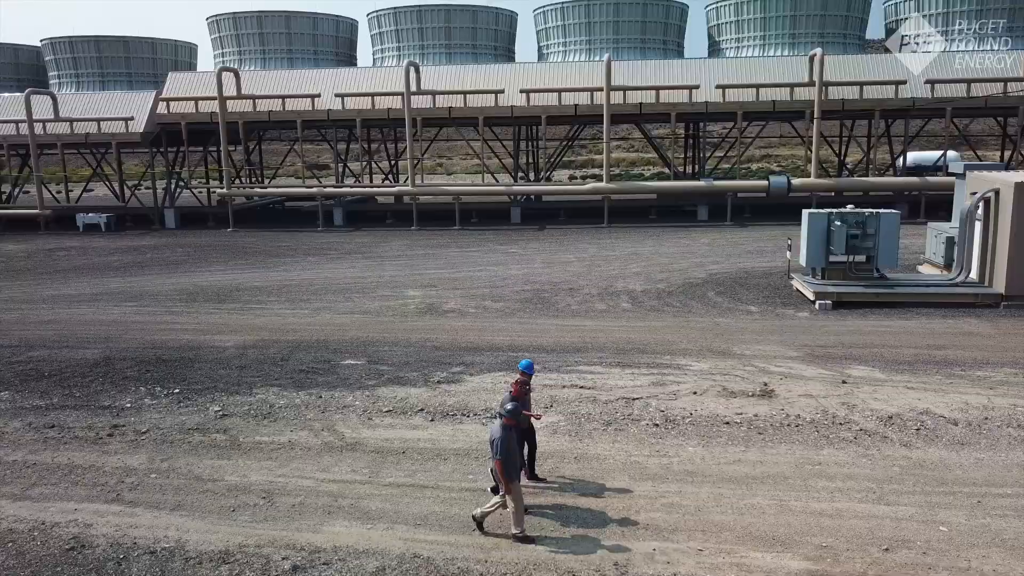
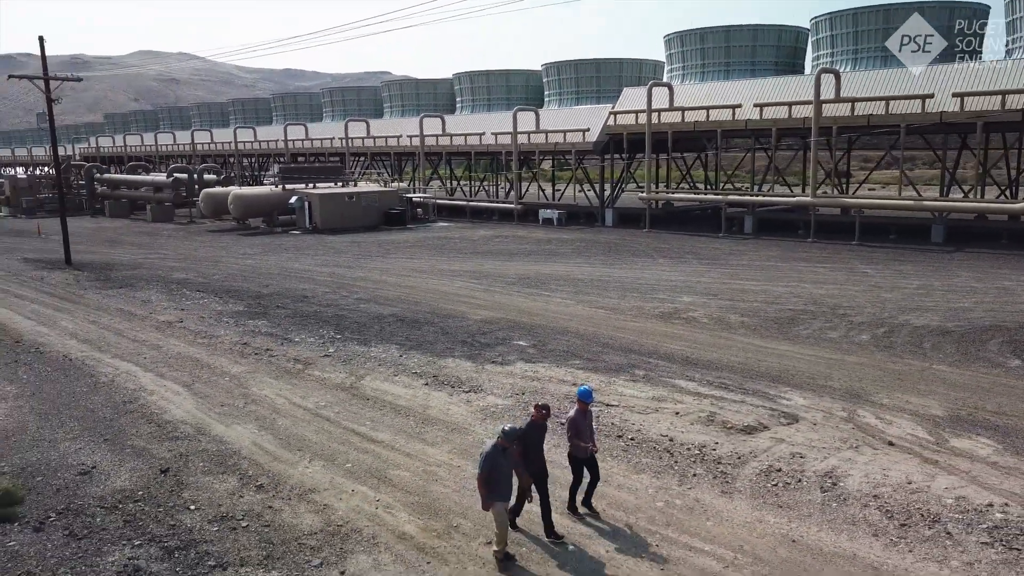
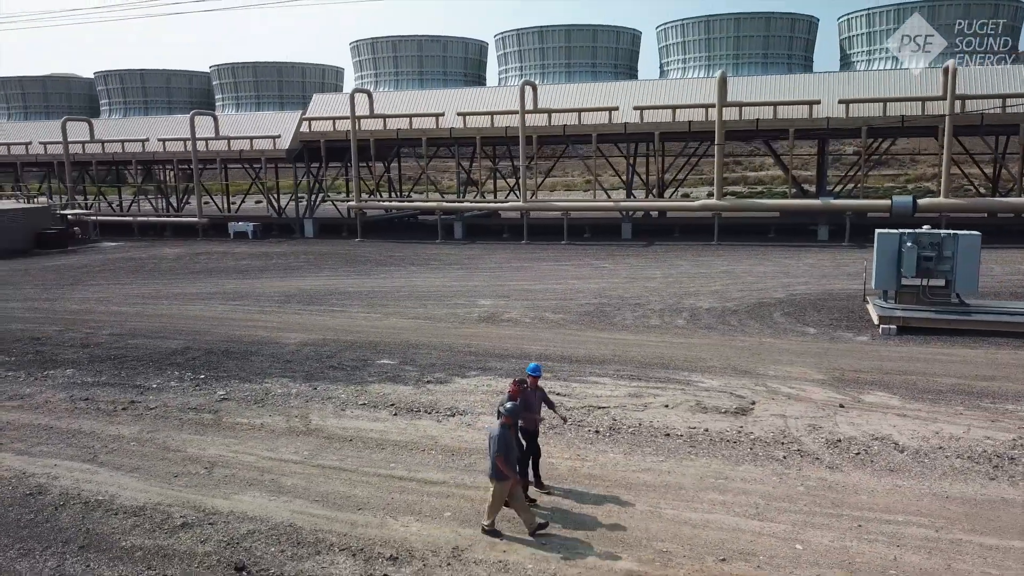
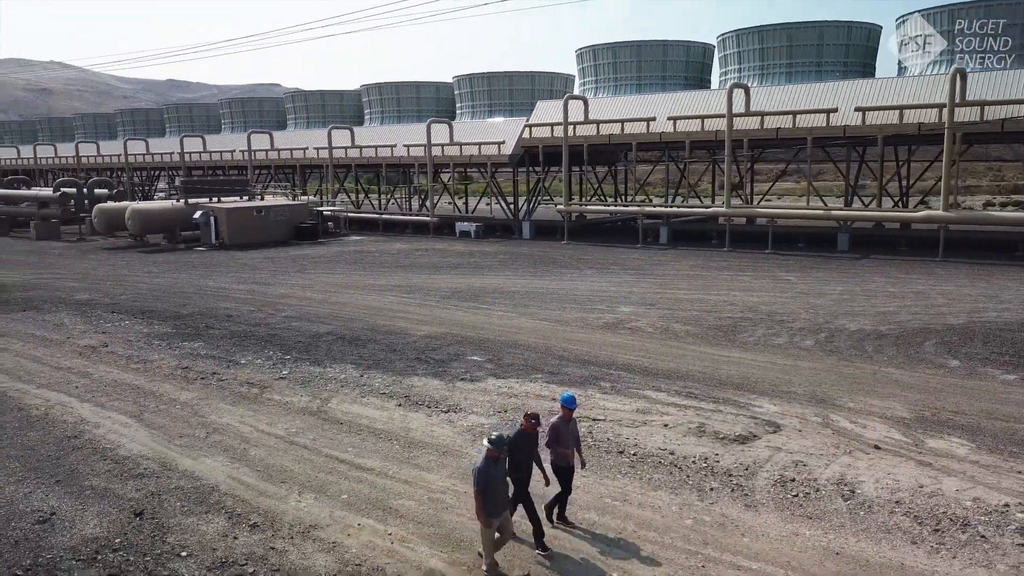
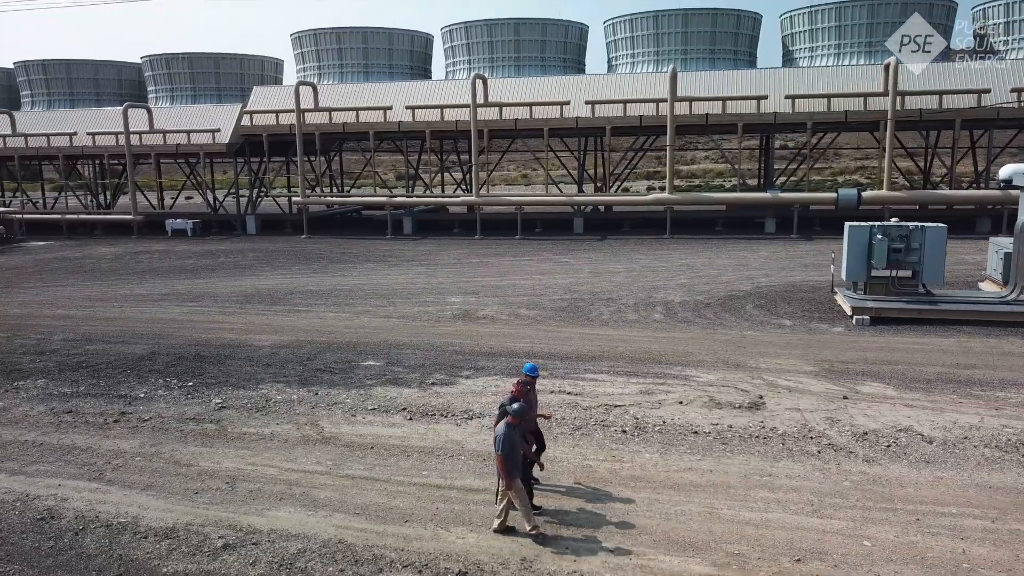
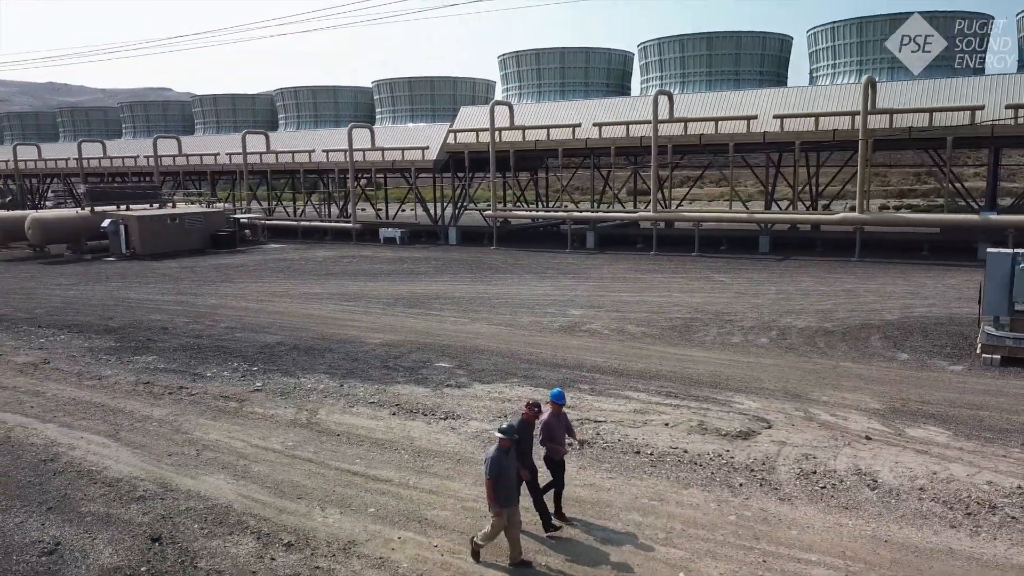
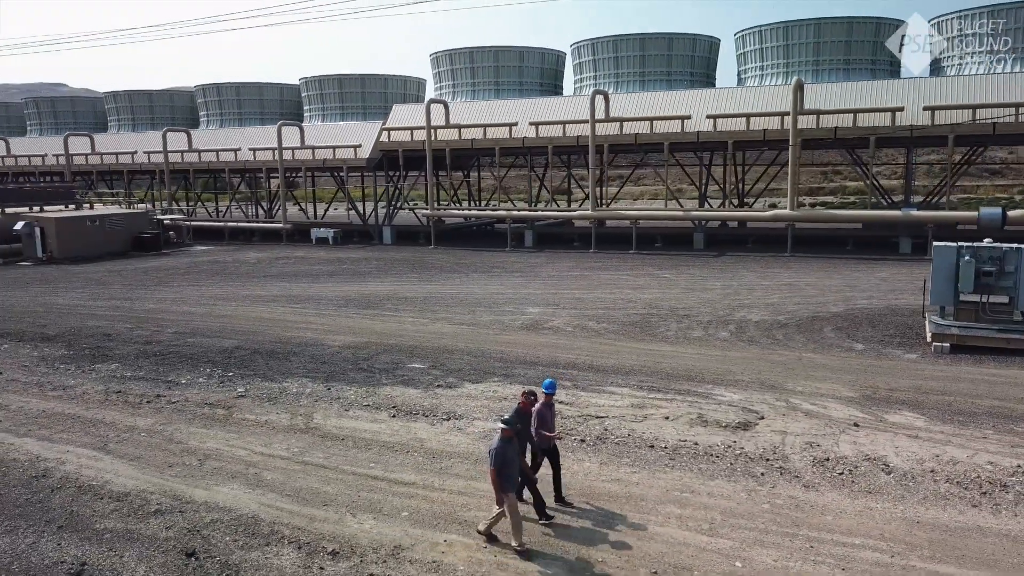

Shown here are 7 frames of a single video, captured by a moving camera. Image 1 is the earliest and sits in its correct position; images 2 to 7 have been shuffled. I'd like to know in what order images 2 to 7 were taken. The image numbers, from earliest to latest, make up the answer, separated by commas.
5, 3, 7, 6, 4, 2
